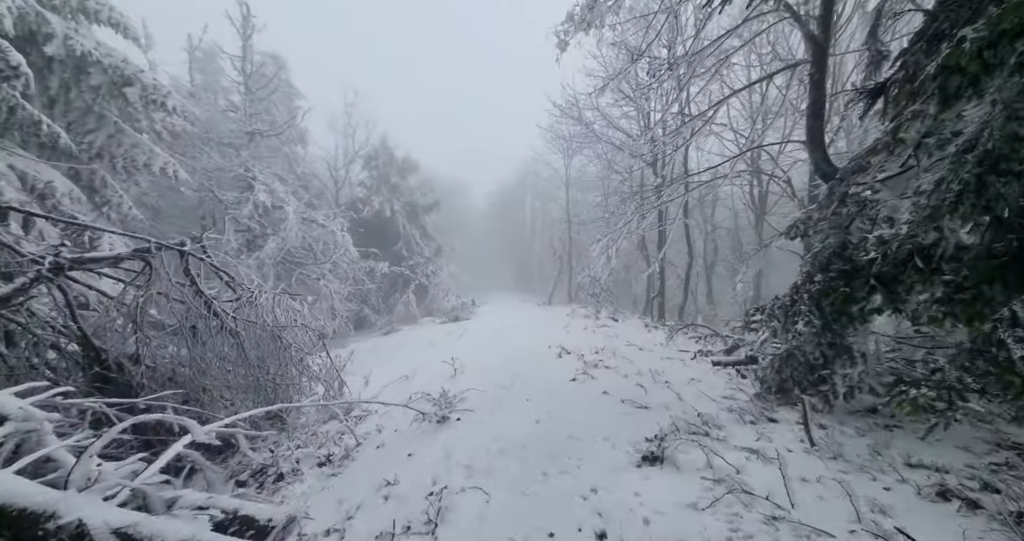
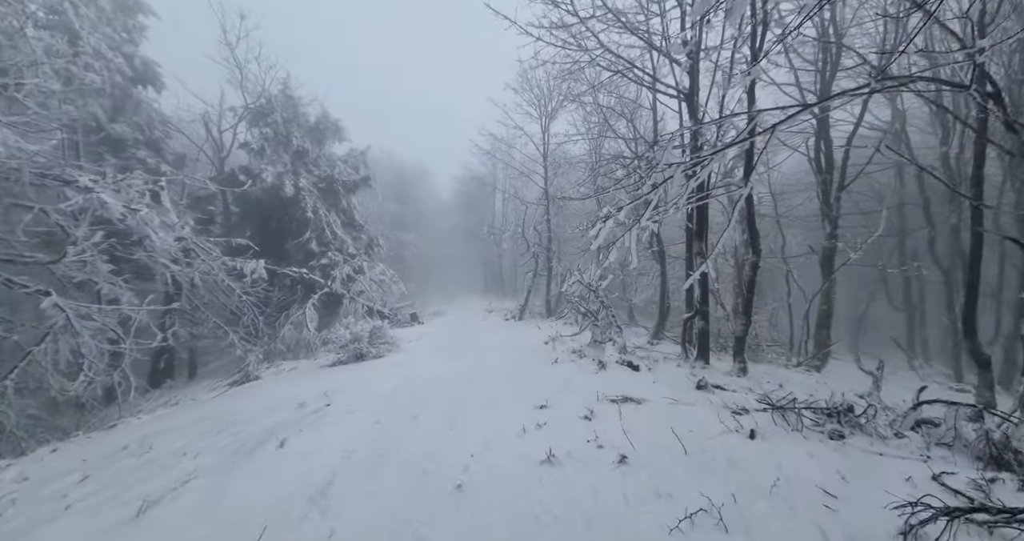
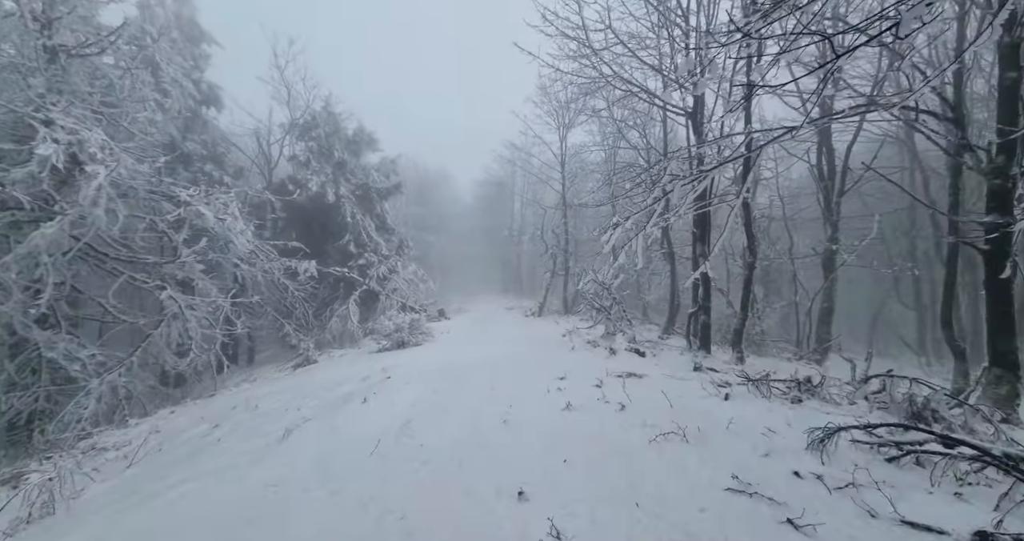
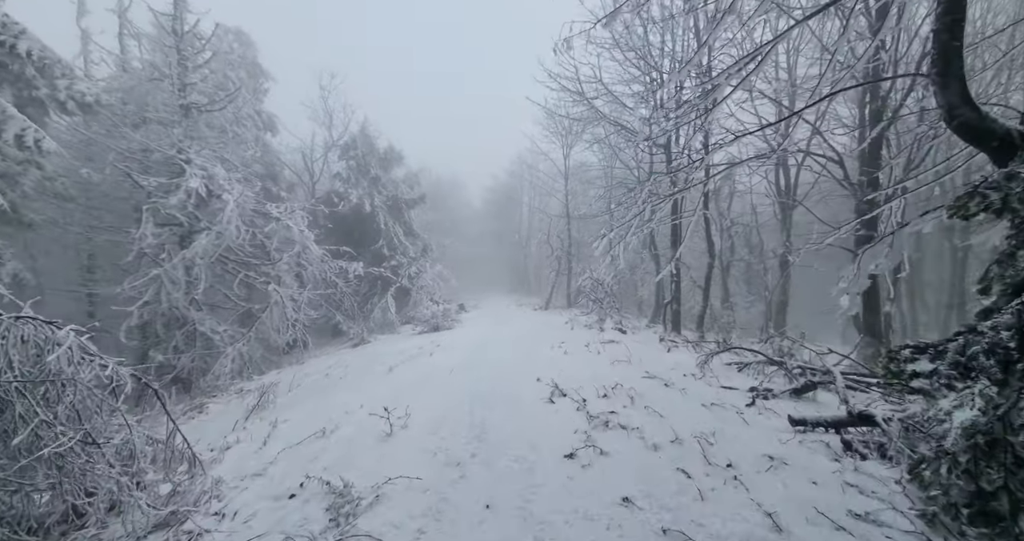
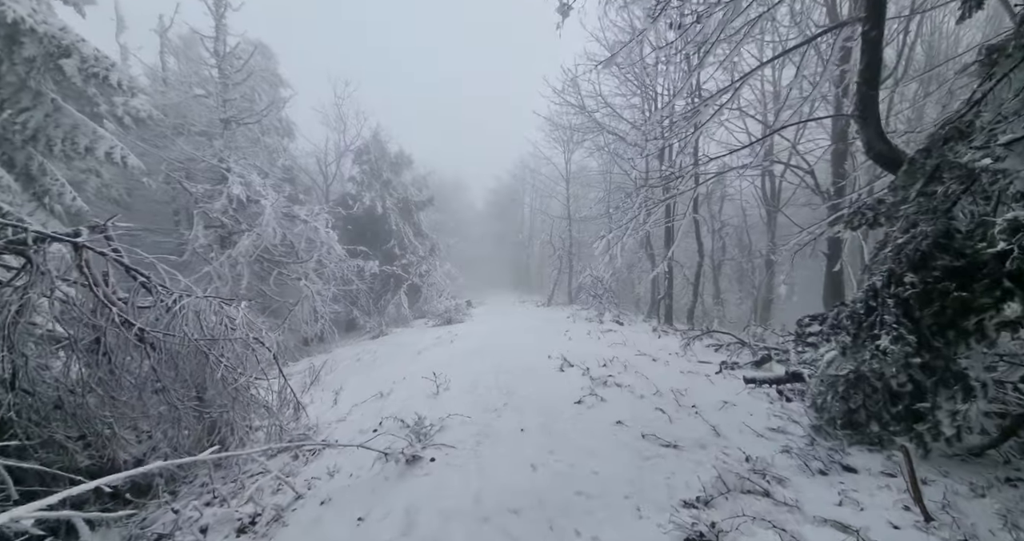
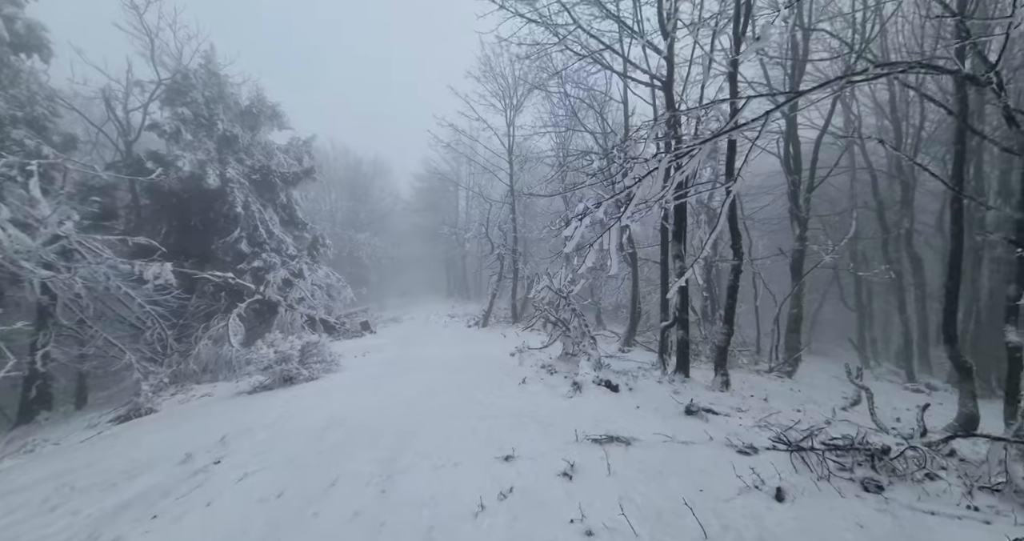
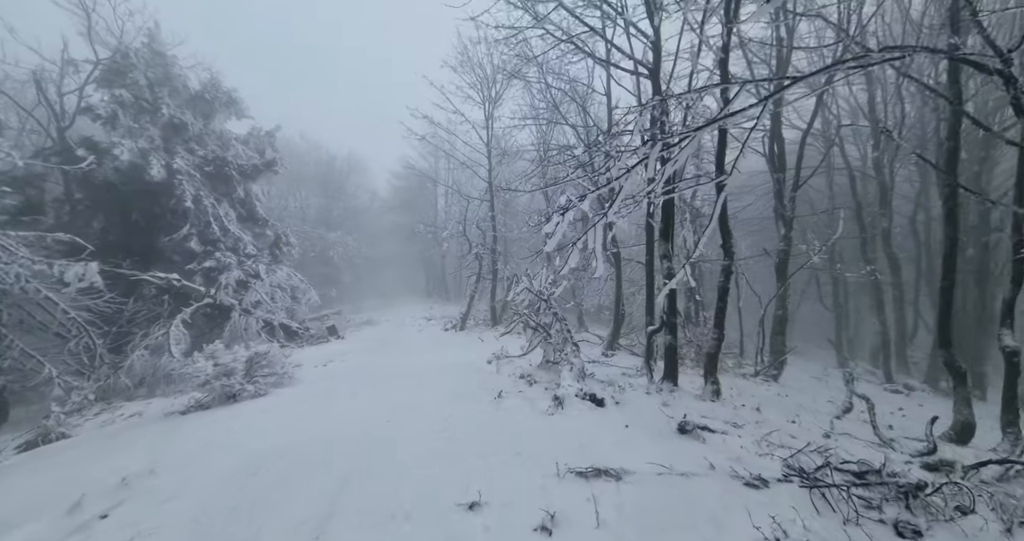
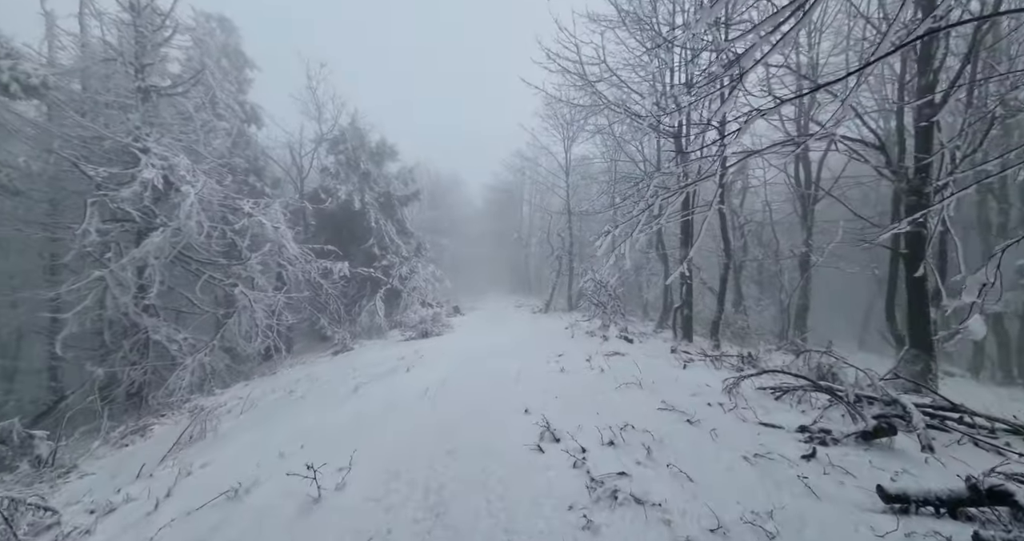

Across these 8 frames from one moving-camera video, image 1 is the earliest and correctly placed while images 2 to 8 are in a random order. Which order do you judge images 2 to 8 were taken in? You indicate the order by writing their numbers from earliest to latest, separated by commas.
5, 4, 8, 3, 2, 6, 7
